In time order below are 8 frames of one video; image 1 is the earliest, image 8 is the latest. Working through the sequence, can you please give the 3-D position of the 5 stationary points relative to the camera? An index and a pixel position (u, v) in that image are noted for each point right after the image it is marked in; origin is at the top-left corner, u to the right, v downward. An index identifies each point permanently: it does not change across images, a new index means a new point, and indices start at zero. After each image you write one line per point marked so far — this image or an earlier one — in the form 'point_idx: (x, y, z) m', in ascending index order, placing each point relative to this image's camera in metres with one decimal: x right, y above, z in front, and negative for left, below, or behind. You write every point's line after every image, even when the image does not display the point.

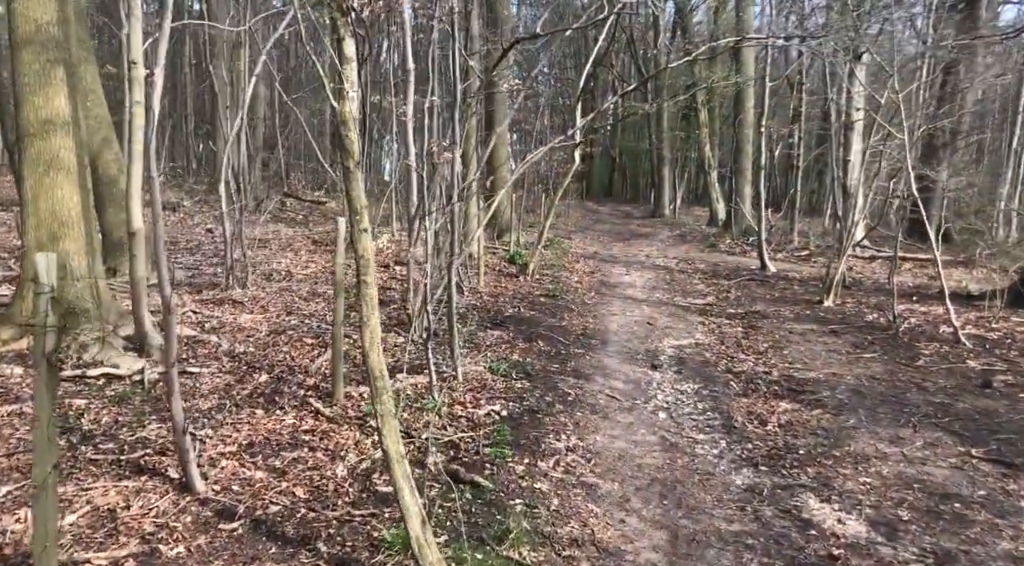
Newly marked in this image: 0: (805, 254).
0: (+5.7, +0.5, +16.0) m
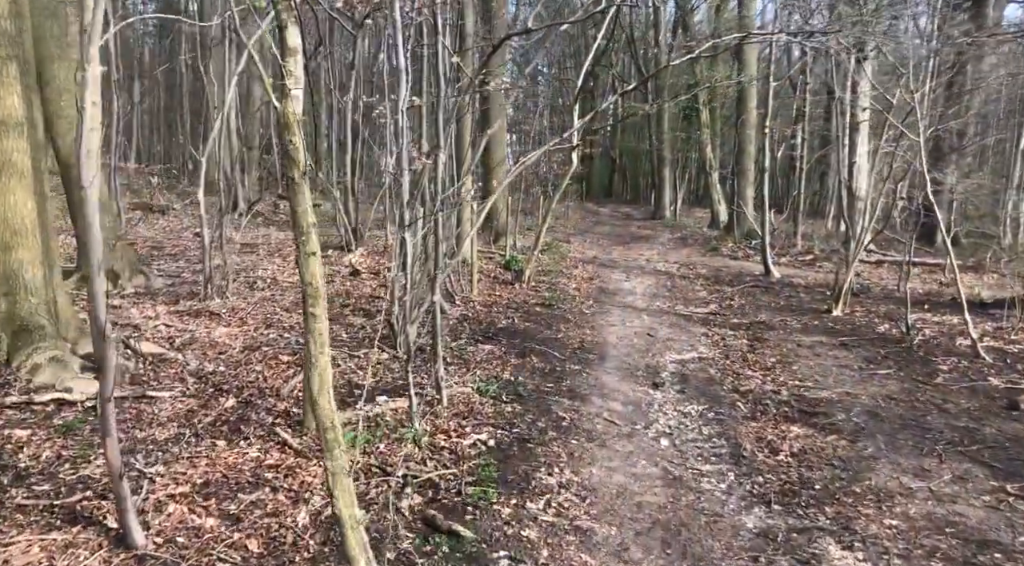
0: (+5.6, +0.4, +15.6) m
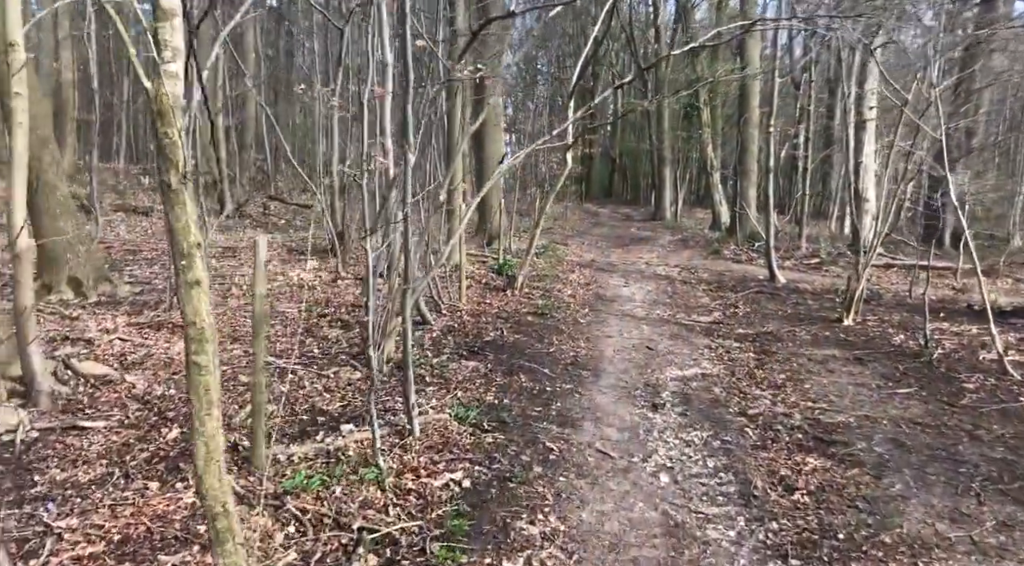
0: (+5.5, +0.4, +15.0) m
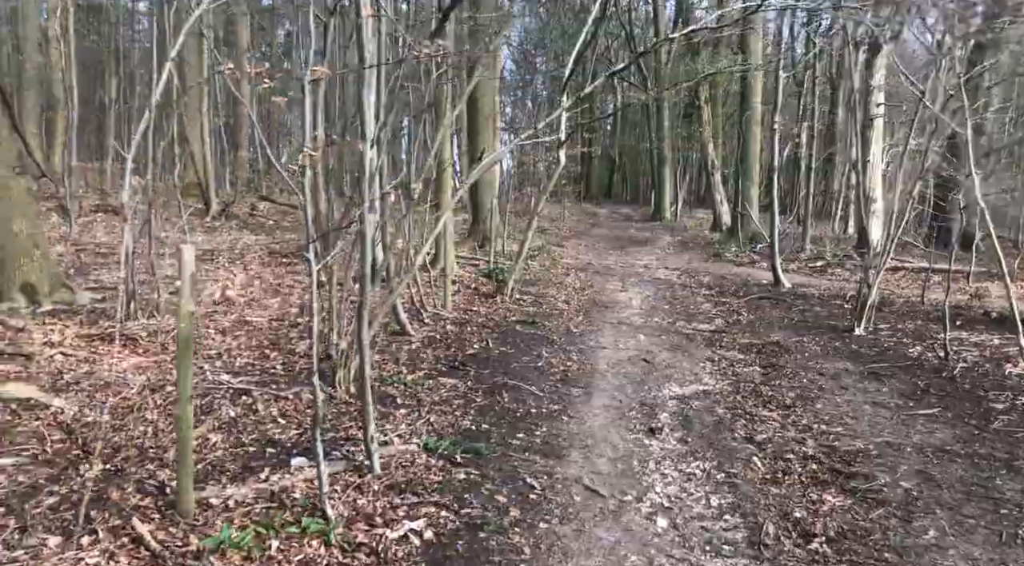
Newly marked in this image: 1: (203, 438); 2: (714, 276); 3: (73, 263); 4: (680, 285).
0: (+5.4, +0.3, +14.5) m
1: (-1.6, -0.8, +4.2) m
2: (+3.3, +0.1, +13.4) m
3: (-5.4, +0.3, +10.2) m
4: (+2.5, 0.0, +12.4) m
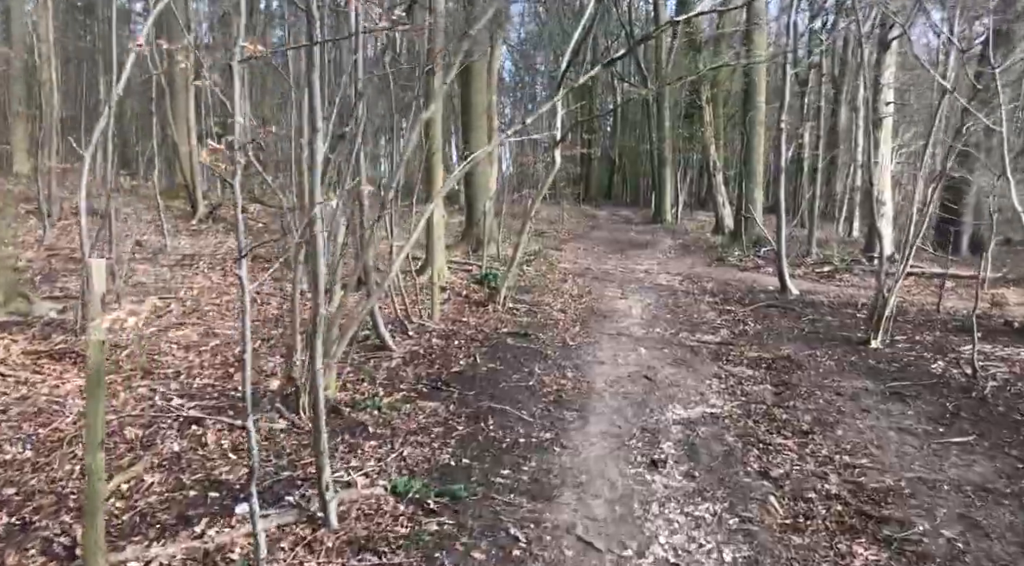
0: (+5.3, +0.2, +13.9) m
1: (-1.7, -0.9, +3.7) m
2: (+3.2, 0.0, +12.9) m
3: (-5.5, +0.2, +9.7) m
4: (+2.4, -0.1, +11.9) m
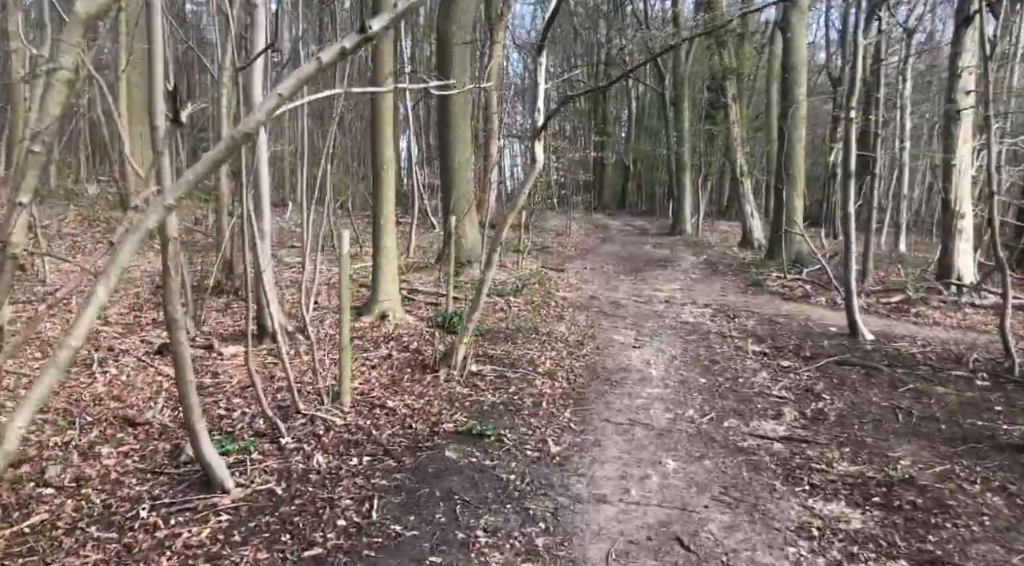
0: (+5.1, -0.3, +10.9) m
1: (-2.0, -1.2, +0.8) m
2: (+3.0, -0.4, +9.9) m
3: (-5.8, -0.2, +6.9) m
4: (+2.2, -0.6, +8.9) m
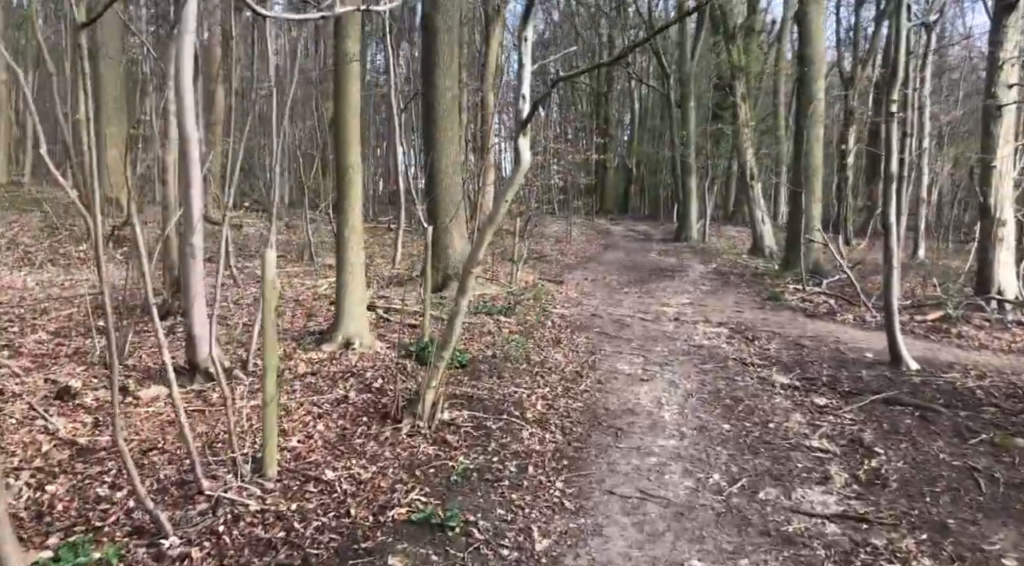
0: (+5.0, -0.5, +9.7) m
1: (-2.2, -1.4, -0.4) m
2: (+2.9, -0.6, +8.7) m
3: (-5.9, -0.4, +5.7) m
4: (+2.1, -0.7, +7.8) m
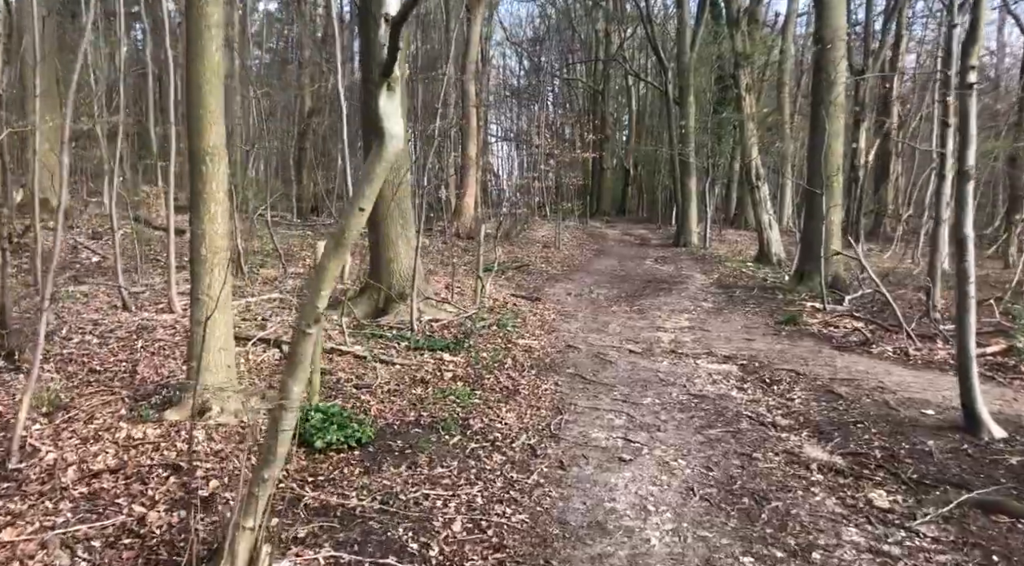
0: (+4.6, -0.7, +7.7) m
1: (-2.6, -1.6, -2.4) m
2: (+2.4, -0.9, +6.7) m
3: (-6.3, -0.6, +3.6) m
4: (+1.7, -1.0, +5.7) m
